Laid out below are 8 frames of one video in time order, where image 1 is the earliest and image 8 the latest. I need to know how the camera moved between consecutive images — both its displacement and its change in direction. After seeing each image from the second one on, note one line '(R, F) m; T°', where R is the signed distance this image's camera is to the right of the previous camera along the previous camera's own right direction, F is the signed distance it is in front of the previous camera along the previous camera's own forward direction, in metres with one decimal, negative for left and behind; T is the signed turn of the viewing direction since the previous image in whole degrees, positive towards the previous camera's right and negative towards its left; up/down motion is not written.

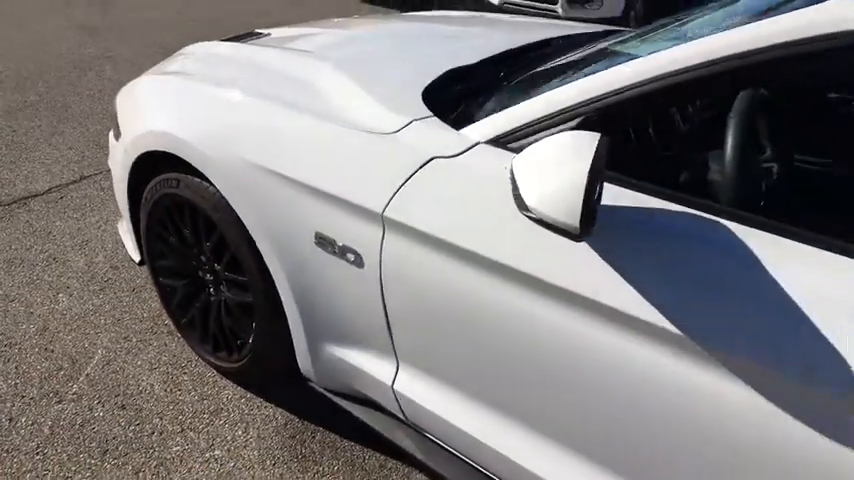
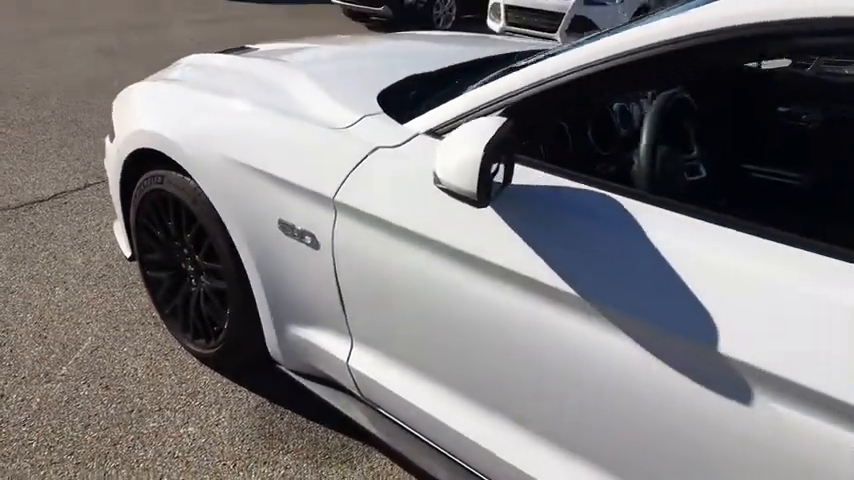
(+0.2, -0.2) m; -2°
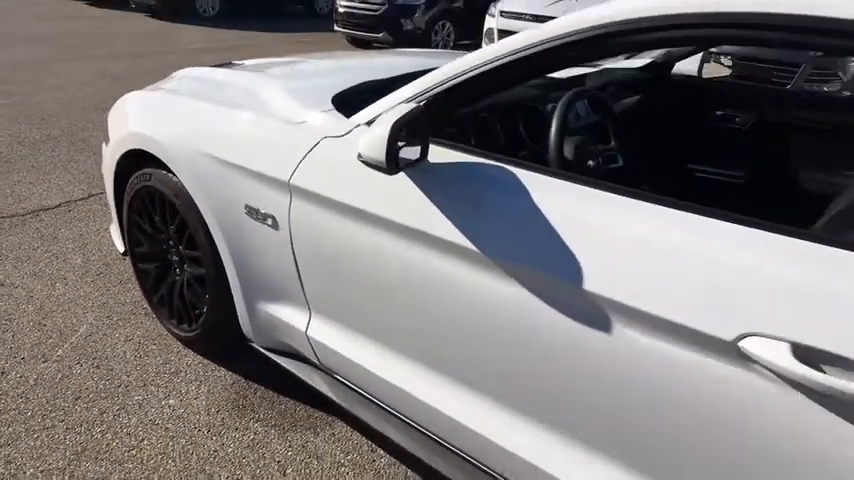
(+0.2, -0.3) m; -1°
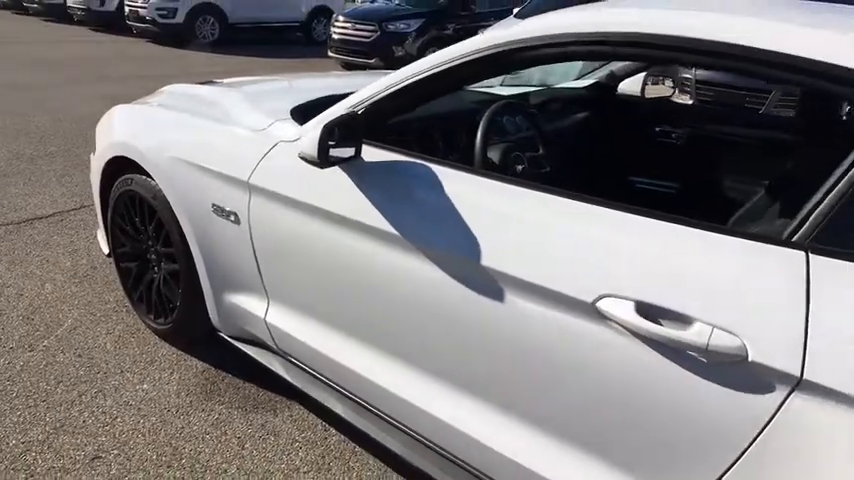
(+0.2, -0.3) m; 0°
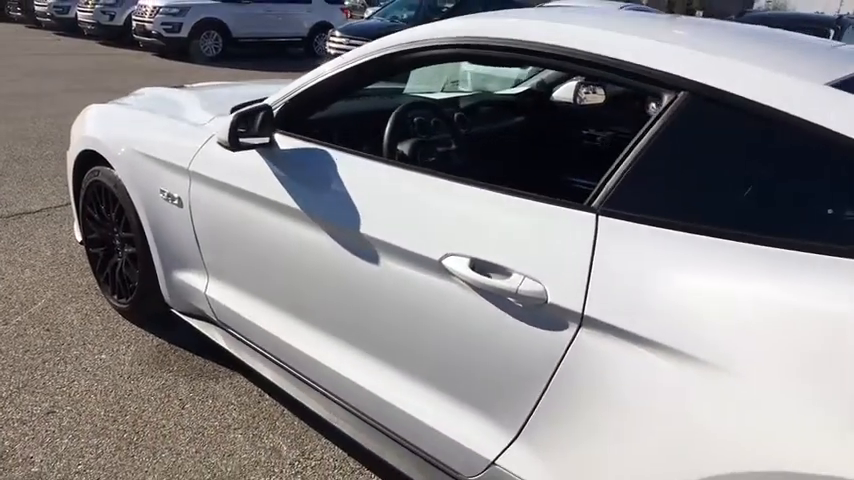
(+0.4, -0.3) m; -1°
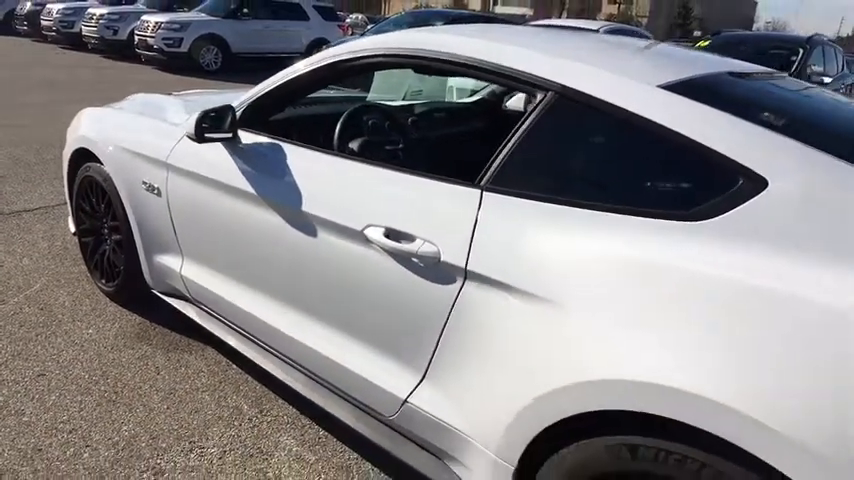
(+0.3, -0.4) m; 0°
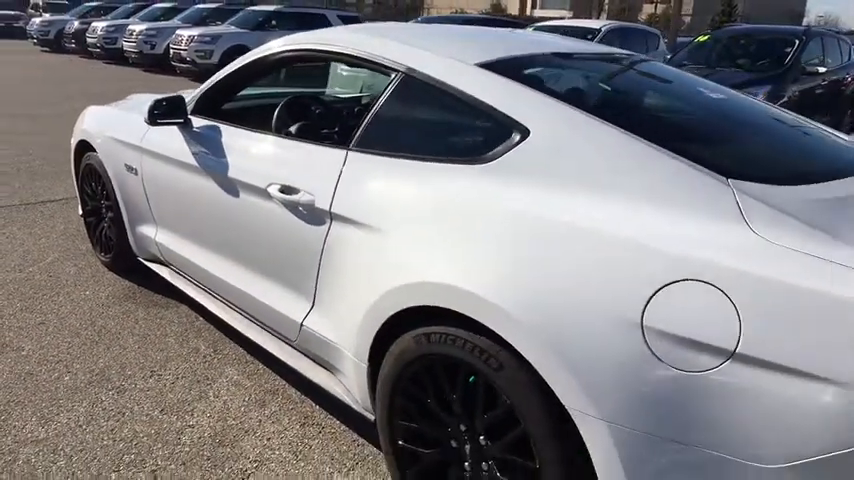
(+0.7, -0.5) m; -4°
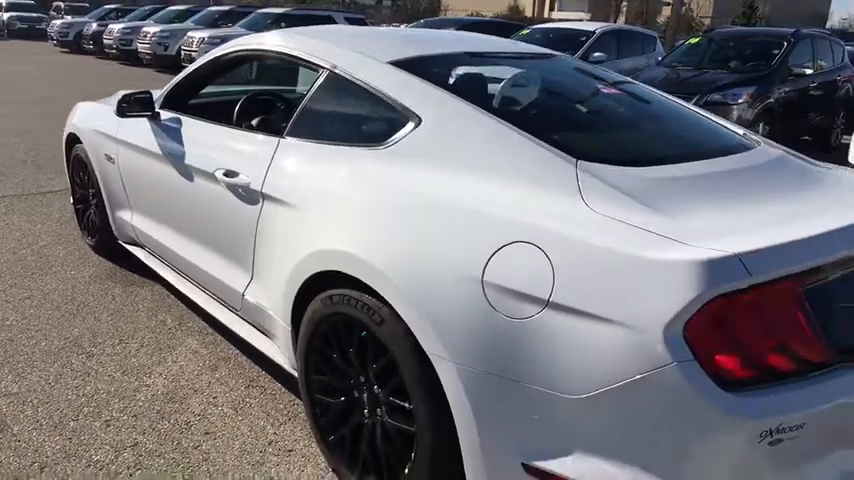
(+0.4, -0.3) m; -2°
